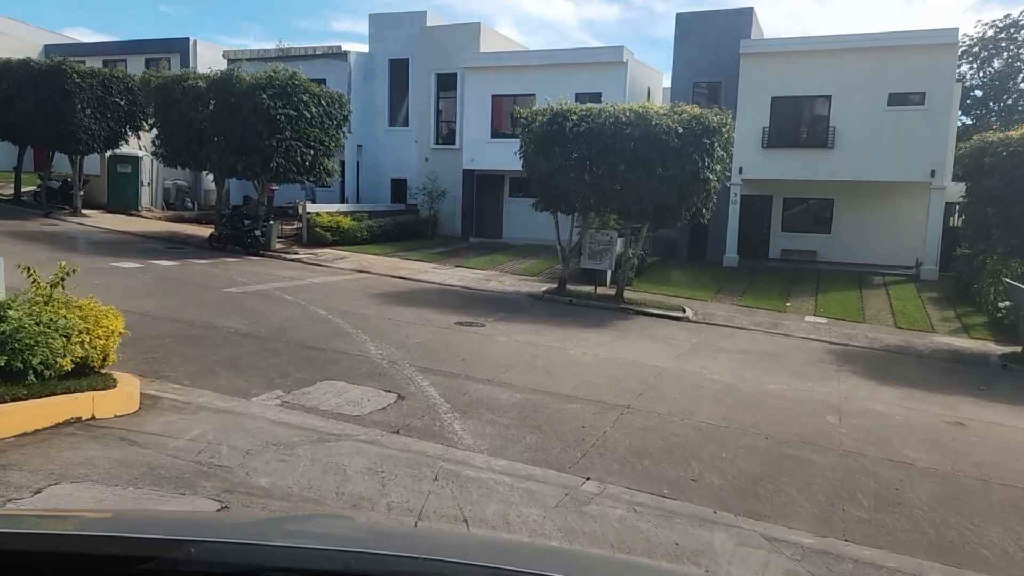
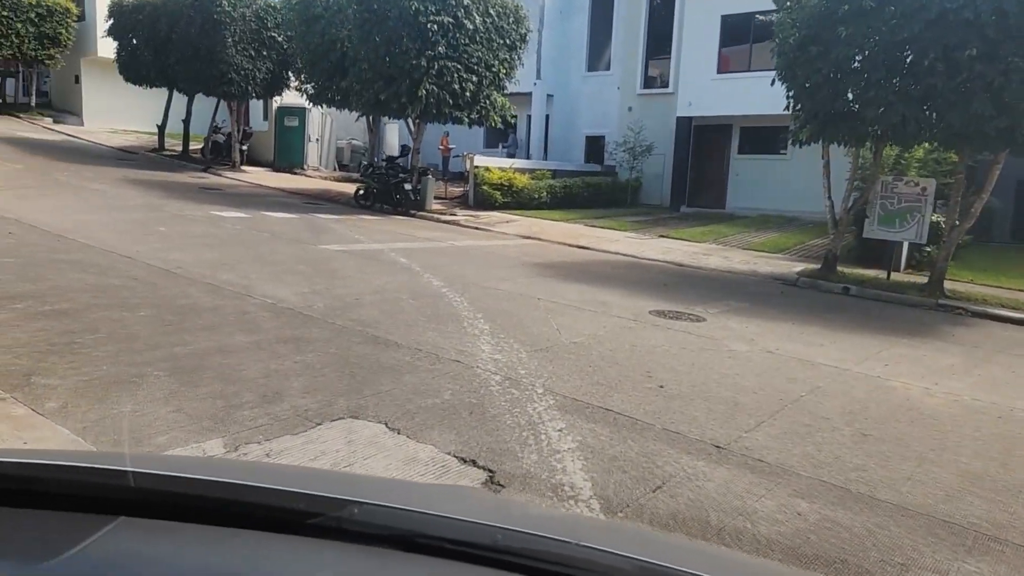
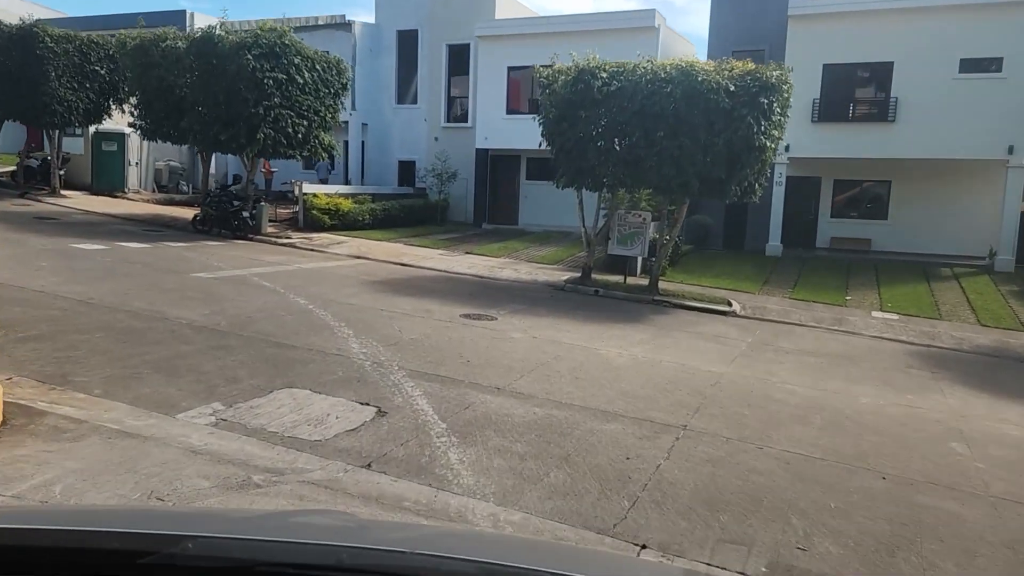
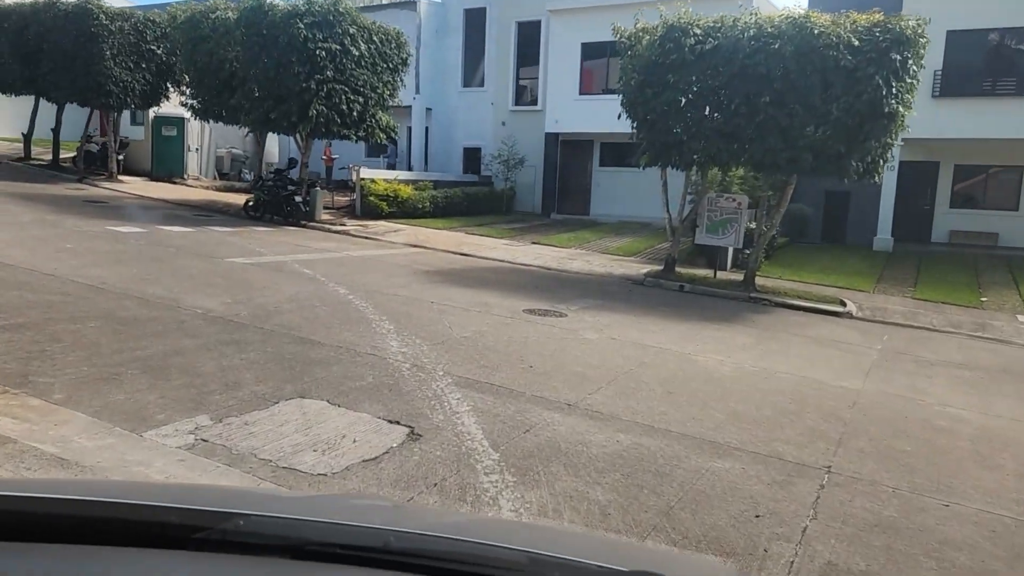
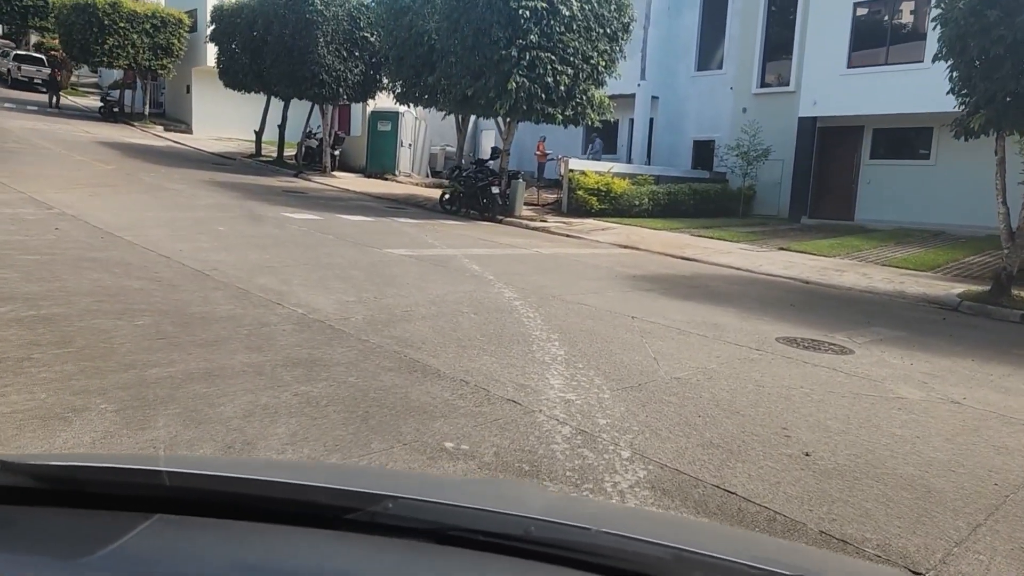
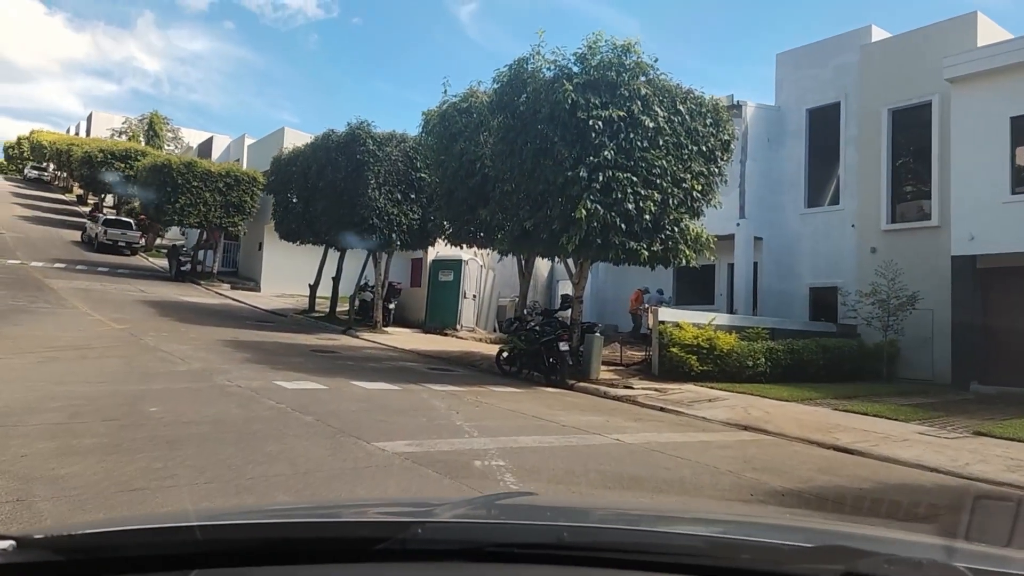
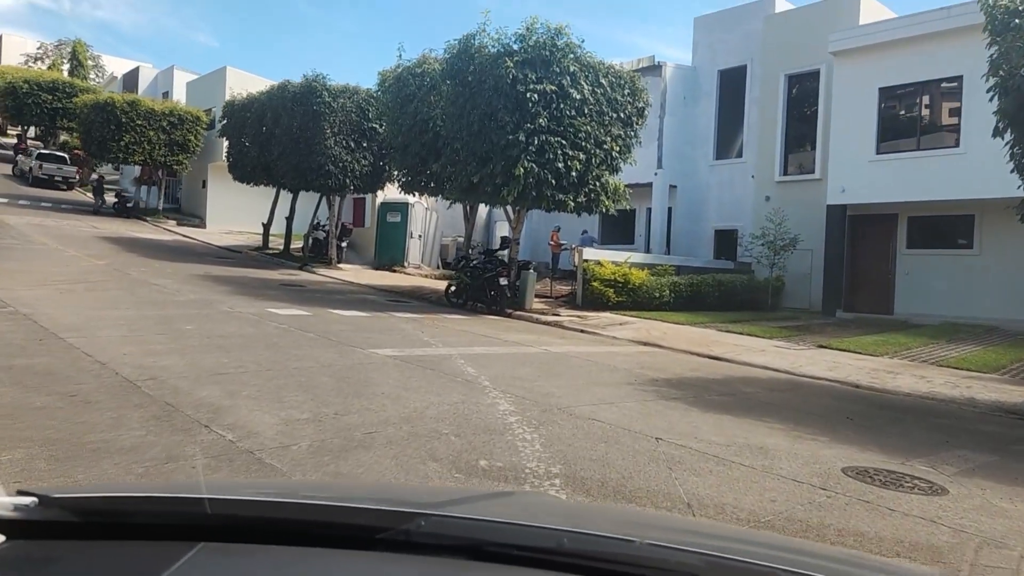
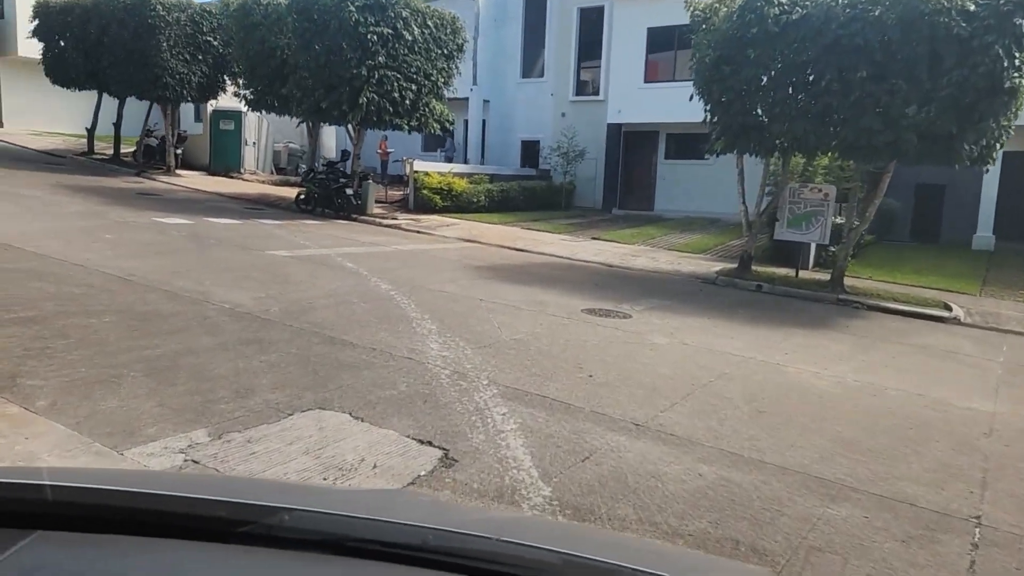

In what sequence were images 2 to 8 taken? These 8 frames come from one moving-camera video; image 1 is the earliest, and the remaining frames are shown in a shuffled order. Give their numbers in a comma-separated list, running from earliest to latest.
3, 4, 8, 2, 5, 7, 6
